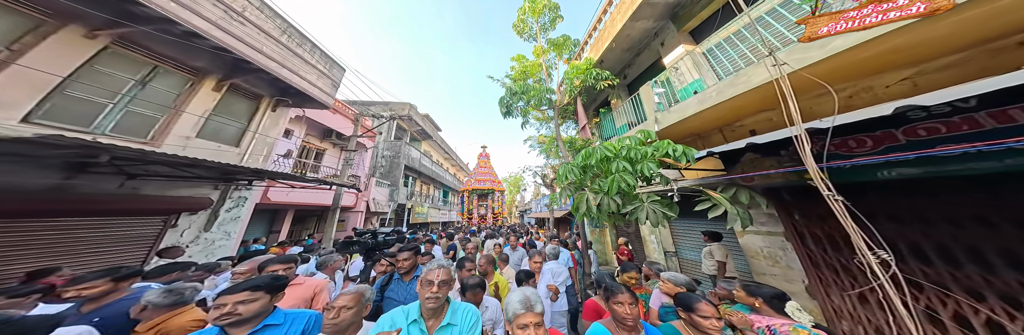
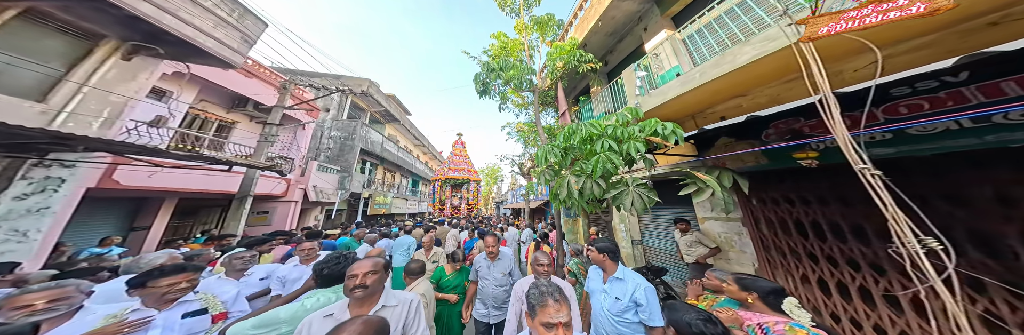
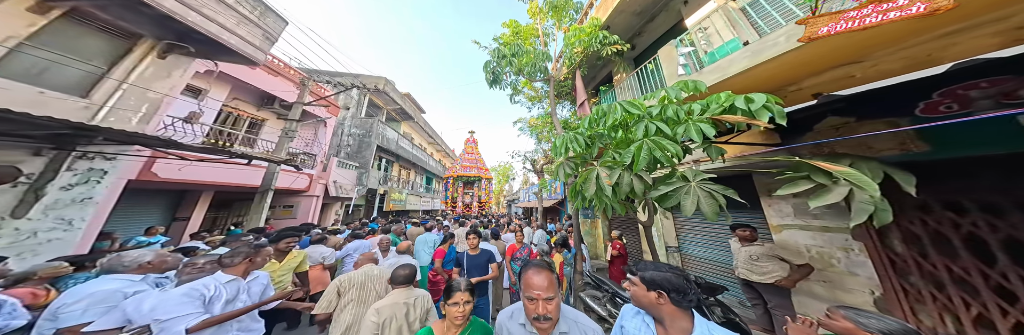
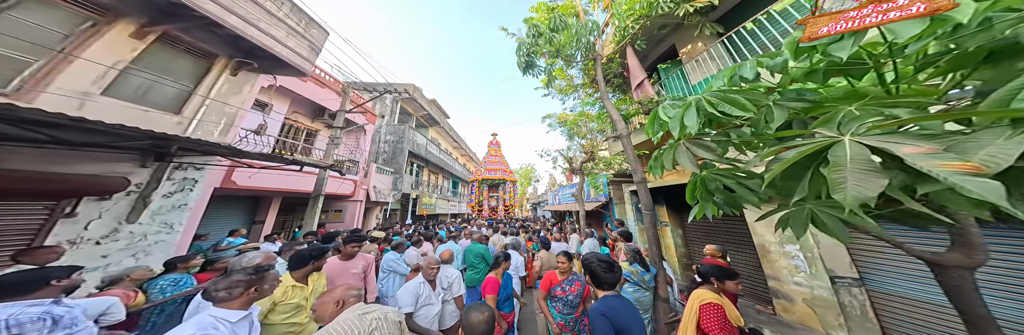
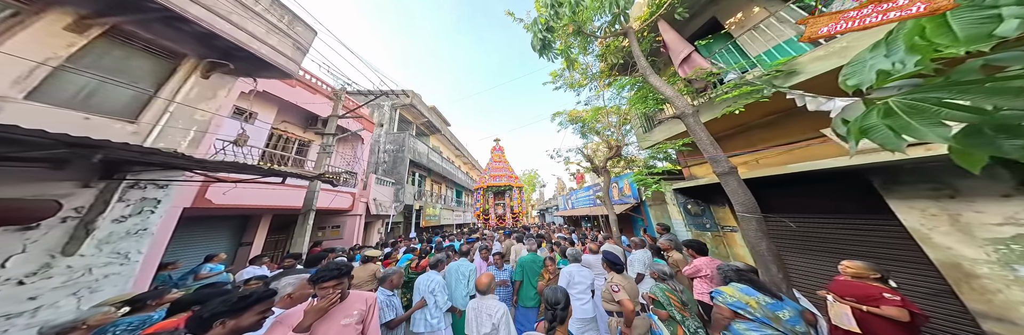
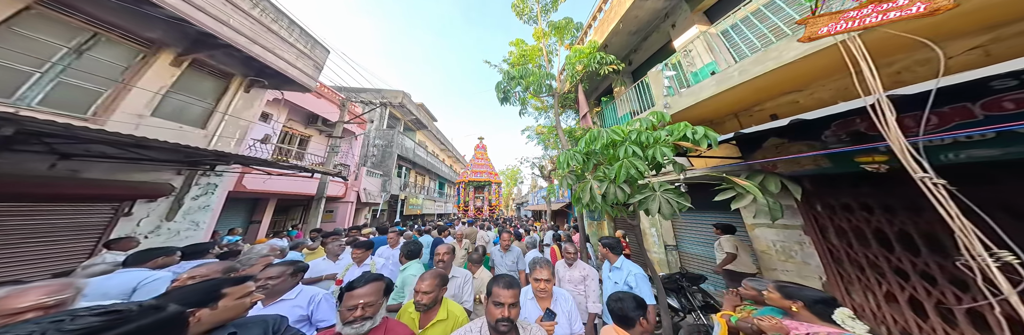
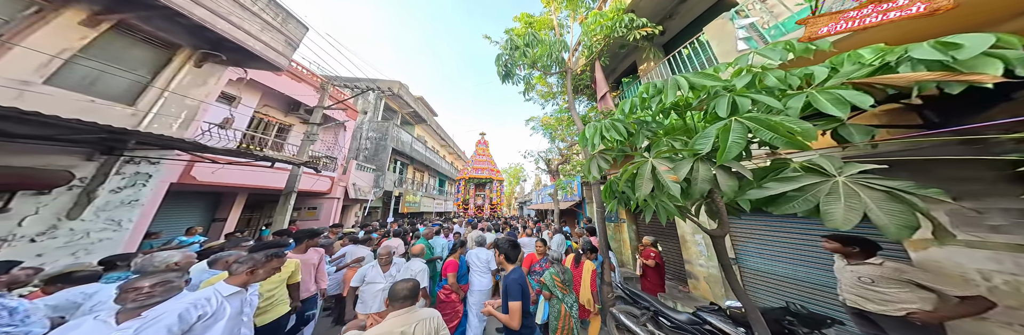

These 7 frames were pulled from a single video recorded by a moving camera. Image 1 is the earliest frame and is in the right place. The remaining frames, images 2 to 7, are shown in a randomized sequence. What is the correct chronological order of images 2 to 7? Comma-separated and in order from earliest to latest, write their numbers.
6, 2, 3, 7, 4, 5
